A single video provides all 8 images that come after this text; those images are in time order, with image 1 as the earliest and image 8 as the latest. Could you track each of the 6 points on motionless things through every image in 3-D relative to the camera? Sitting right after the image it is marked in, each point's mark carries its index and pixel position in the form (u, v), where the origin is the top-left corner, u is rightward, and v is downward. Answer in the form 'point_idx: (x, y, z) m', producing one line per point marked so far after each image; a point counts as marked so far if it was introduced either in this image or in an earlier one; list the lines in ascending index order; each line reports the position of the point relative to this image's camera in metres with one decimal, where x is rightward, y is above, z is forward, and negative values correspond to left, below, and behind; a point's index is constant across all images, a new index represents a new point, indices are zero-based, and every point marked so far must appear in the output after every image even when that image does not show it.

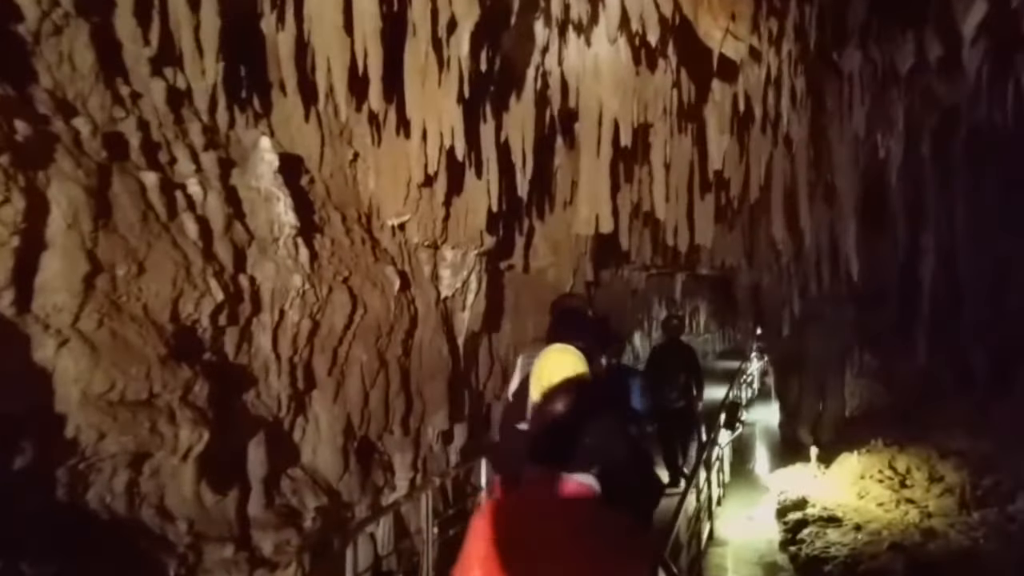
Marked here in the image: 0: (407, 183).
0: (-1.0, +1.0, +7.0) m
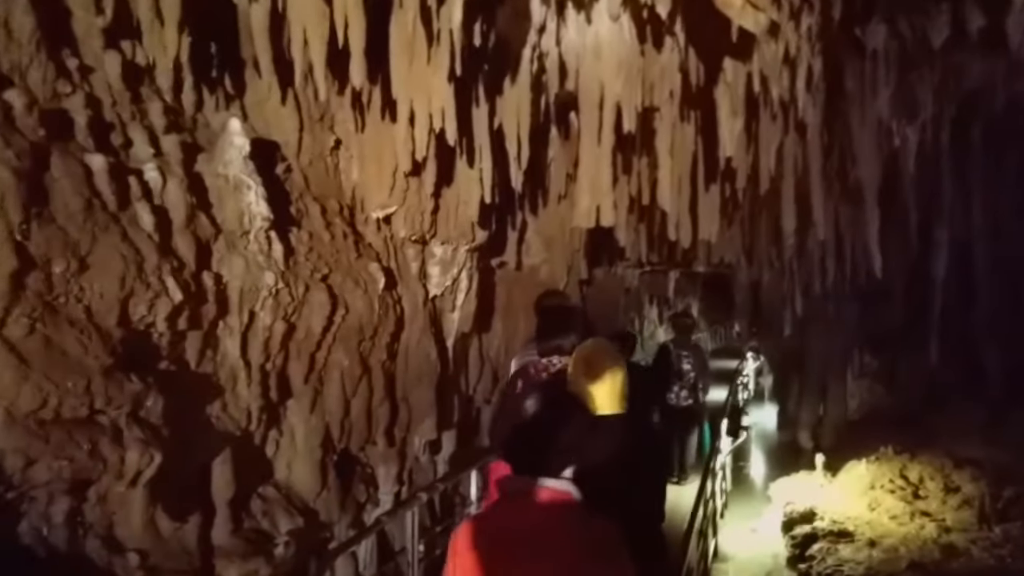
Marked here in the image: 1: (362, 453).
0: (-1.0, +1.0, +6.4) m
1: (-1.3, -1.4, +6.4) m
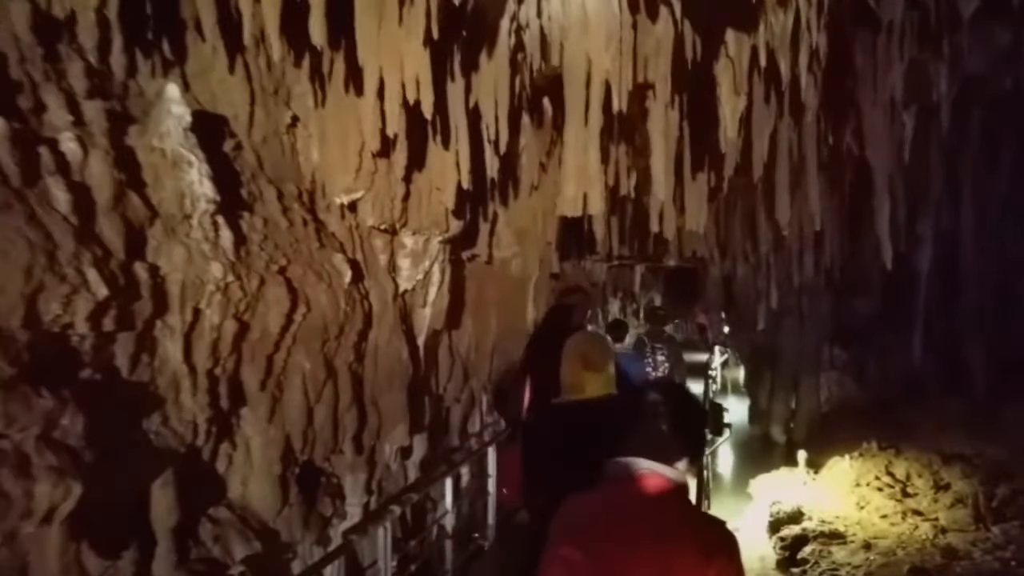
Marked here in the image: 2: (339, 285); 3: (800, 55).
0: (-1.2, +1.1, +5.8) m
1: (-1.4, -1.4, +5.8) m
2: (-1.4, 0.0, +5.8) m
3: (+2.7, +2.2, +6.8) m
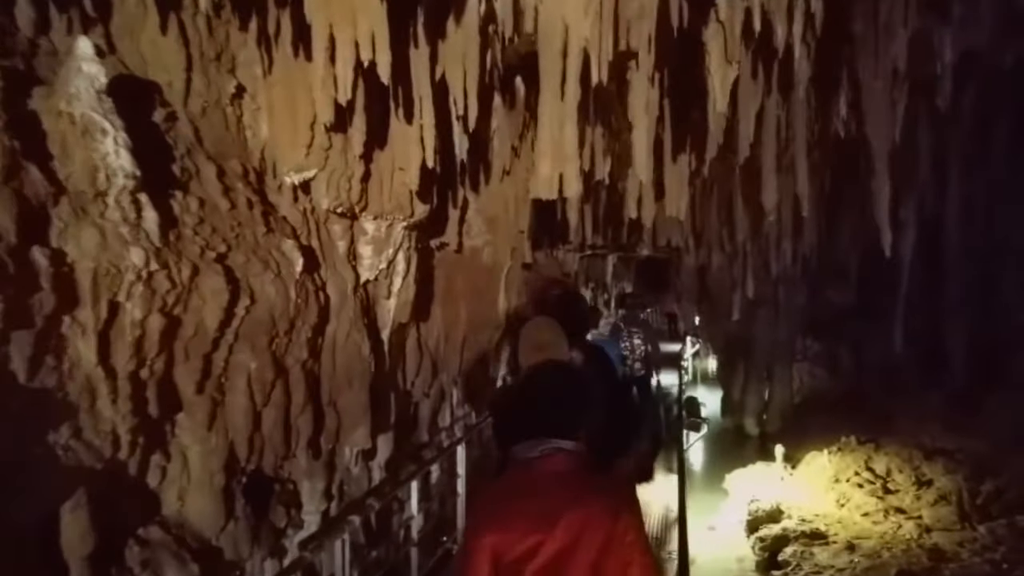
0: (-1.4, +1.1, +5.2) m
1: (-1.6, -1.3, +5.2) m
2: (-1.6, +0.1, +5.2) m
3: (+2.4, +2.3, +6.4) m
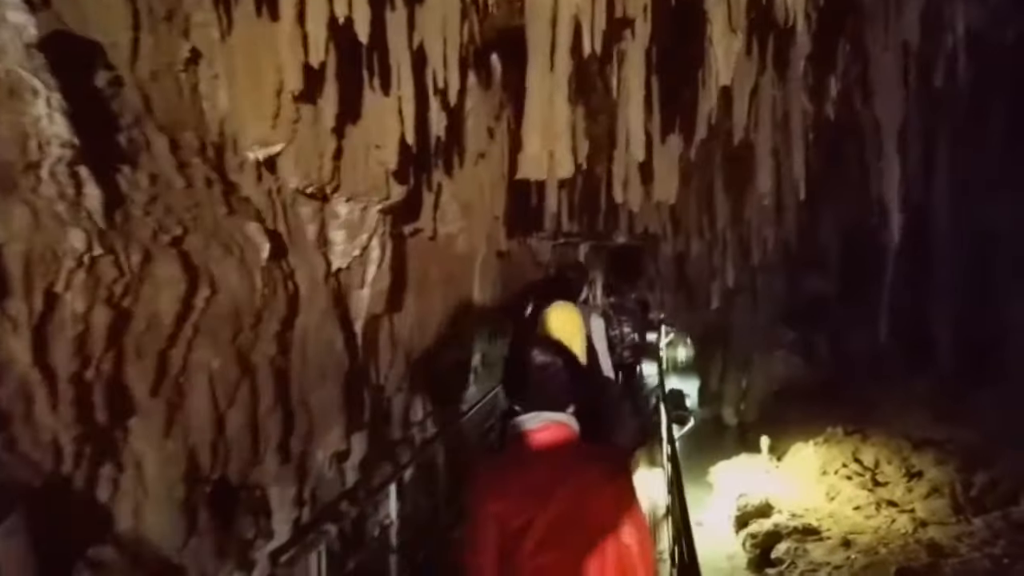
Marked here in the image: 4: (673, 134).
0: (-1.5, +1.2, +4.7) m
1: (-1.7, -1.2, +4.7) m
2: (-1.7, +0.2, +4.7) m
3: (+2.3, +2.4, +6.0) m
4: (+1.7, +1.6, +7.7) m
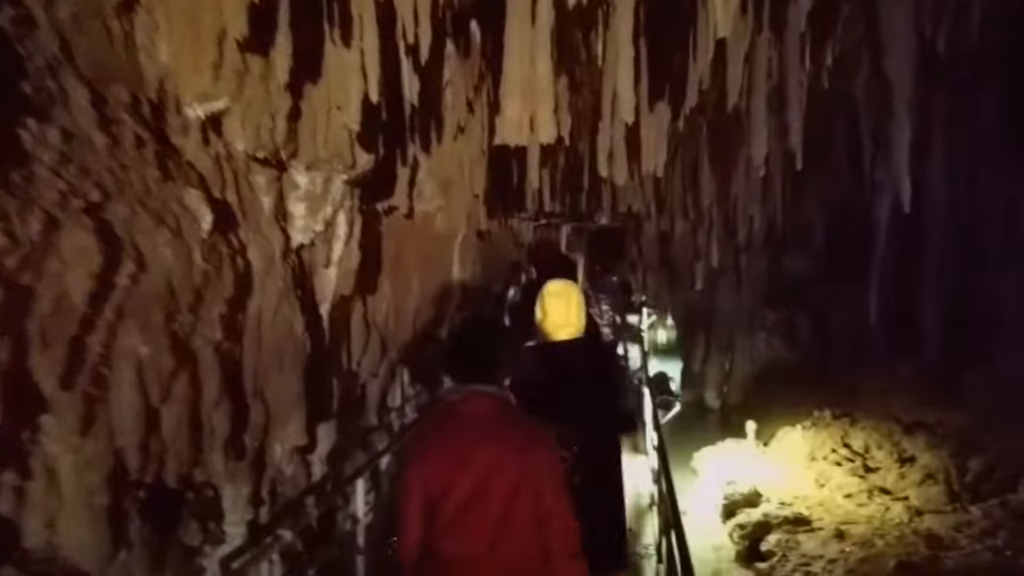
0: (-1.6, +1.3, +4.1) m
1: (-1.8, -1.1, +4.2) m
2: (-1.8, +0.3, +4.2) m
3: (+2.1, +2.6, +5.5) m
4: (+1.5, +1.8, +7.2) m
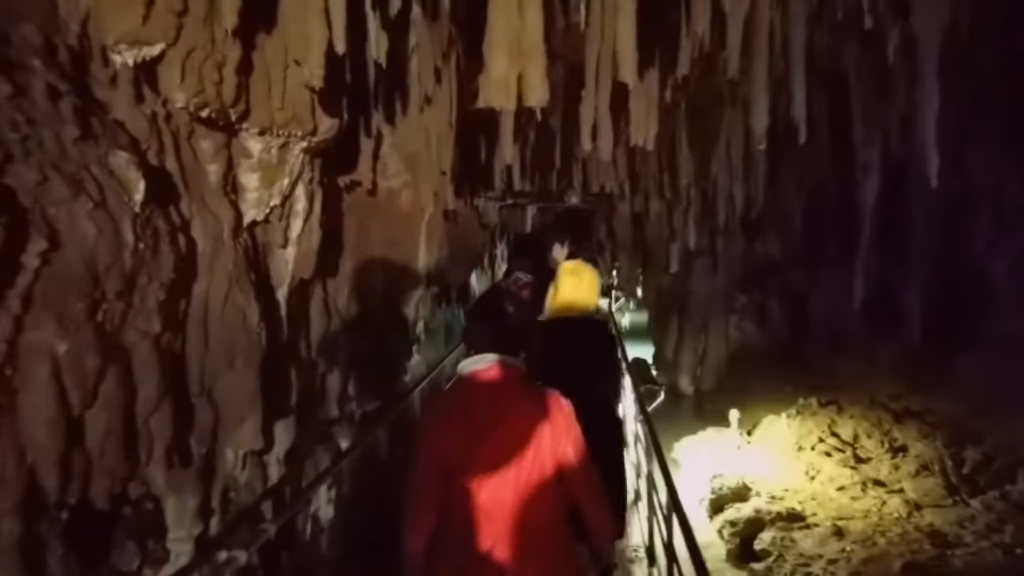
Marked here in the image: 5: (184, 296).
0: (-1.6, +1.4, +3.4) m
1: (-1.9, -1.0, +3.5) m
2: (-1.8, +0.4, +3.5) m
3: (+2.0, +2.7, +4.9) m
4: (+1.3, +2.0, +6.6) m
5: (-1.7, 0.0, +3.8) m
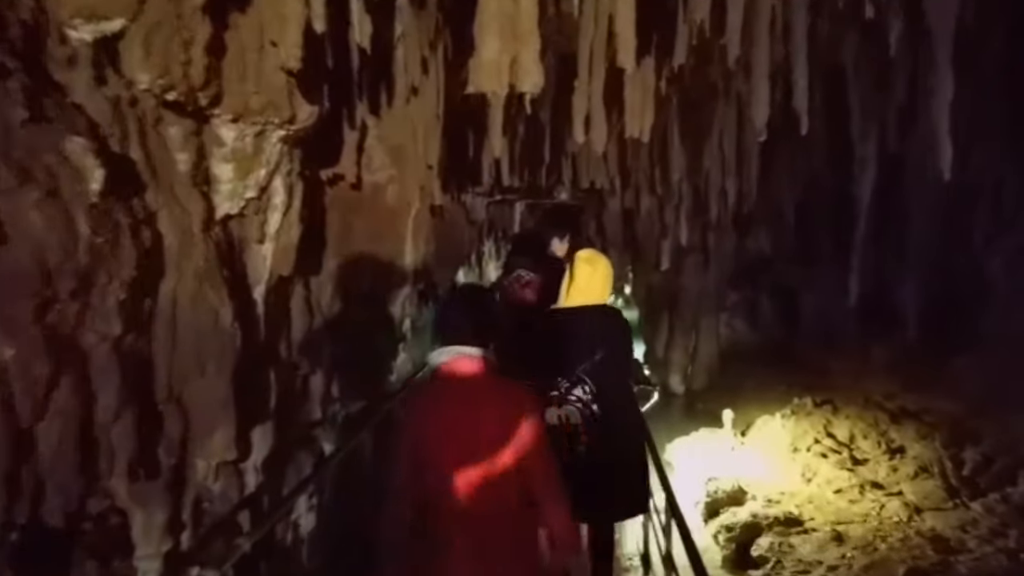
0: (-1.7, +1.4, +3.1) m
1: (-1.9, -1.0, +3.2) m
2: (-1.9, +0.4, +3.2) m
3: (+2.0, +2.7, +4.7) m
4: (+1.2, +2.0, +6.4) m
5: (-1.8, 0.0, +3.5) m
